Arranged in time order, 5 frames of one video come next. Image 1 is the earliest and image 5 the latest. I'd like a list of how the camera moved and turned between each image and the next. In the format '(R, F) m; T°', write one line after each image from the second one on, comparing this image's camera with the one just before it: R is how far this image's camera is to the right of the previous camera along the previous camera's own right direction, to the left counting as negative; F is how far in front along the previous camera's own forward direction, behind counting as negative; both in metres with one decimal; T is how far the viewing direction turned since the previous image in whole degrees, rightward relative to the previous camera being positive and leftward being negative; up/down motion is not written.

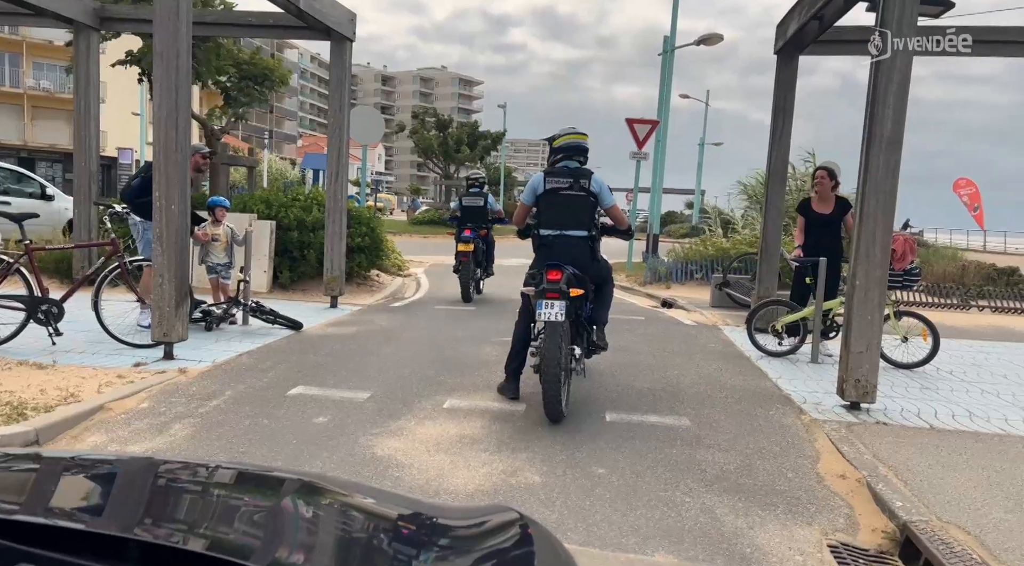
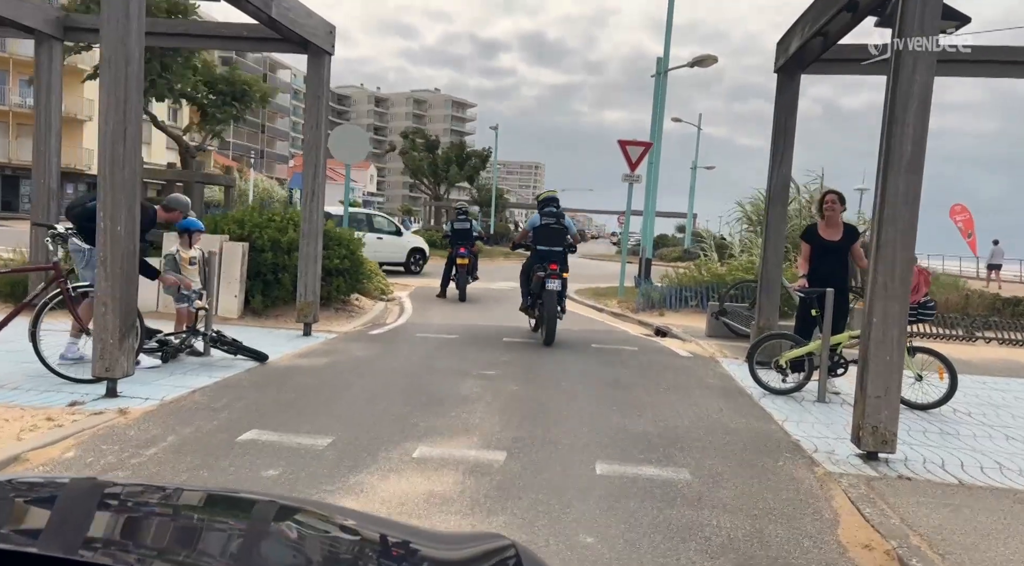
(+0.1, +0.6) m; +1°
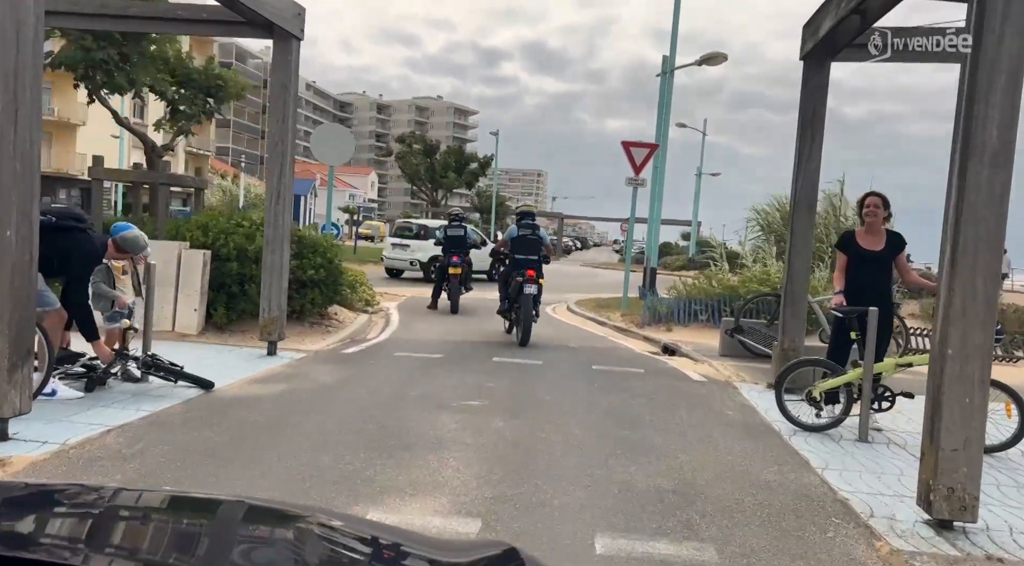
(+0.1, +1.1) m; 0°
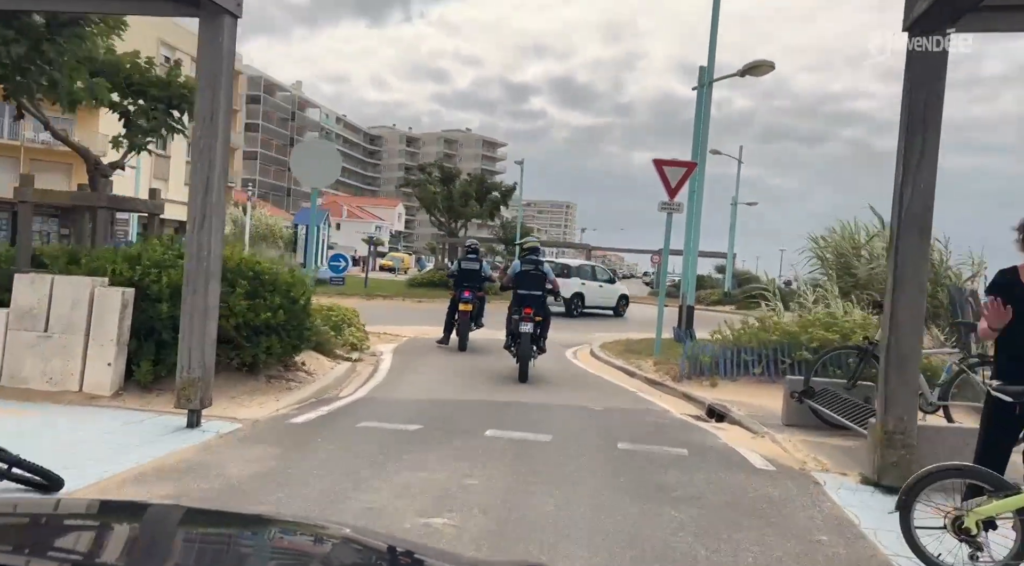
(+0.2, +2.2) m; -2°
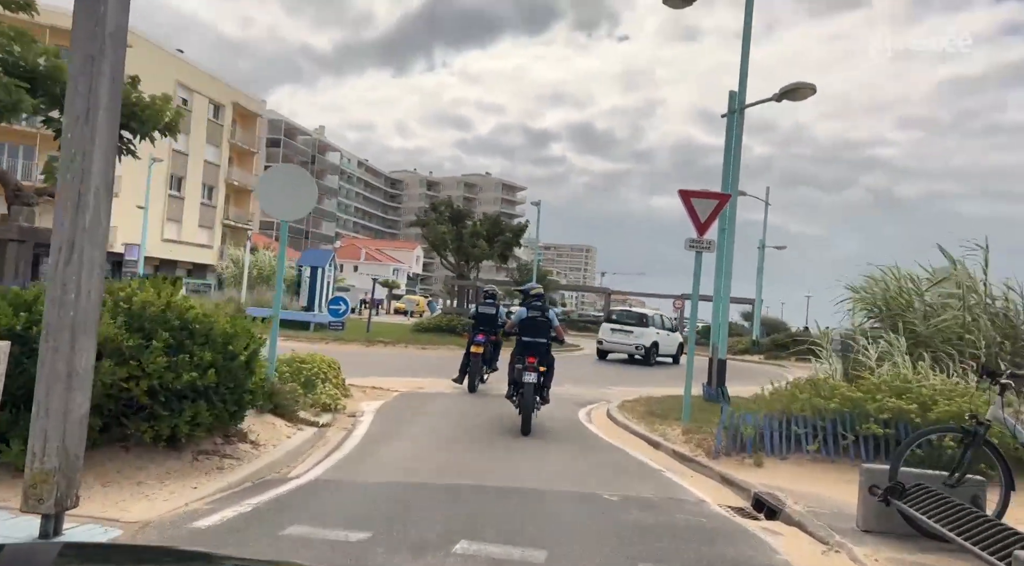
(+0.2, +1.9) m; -1°
